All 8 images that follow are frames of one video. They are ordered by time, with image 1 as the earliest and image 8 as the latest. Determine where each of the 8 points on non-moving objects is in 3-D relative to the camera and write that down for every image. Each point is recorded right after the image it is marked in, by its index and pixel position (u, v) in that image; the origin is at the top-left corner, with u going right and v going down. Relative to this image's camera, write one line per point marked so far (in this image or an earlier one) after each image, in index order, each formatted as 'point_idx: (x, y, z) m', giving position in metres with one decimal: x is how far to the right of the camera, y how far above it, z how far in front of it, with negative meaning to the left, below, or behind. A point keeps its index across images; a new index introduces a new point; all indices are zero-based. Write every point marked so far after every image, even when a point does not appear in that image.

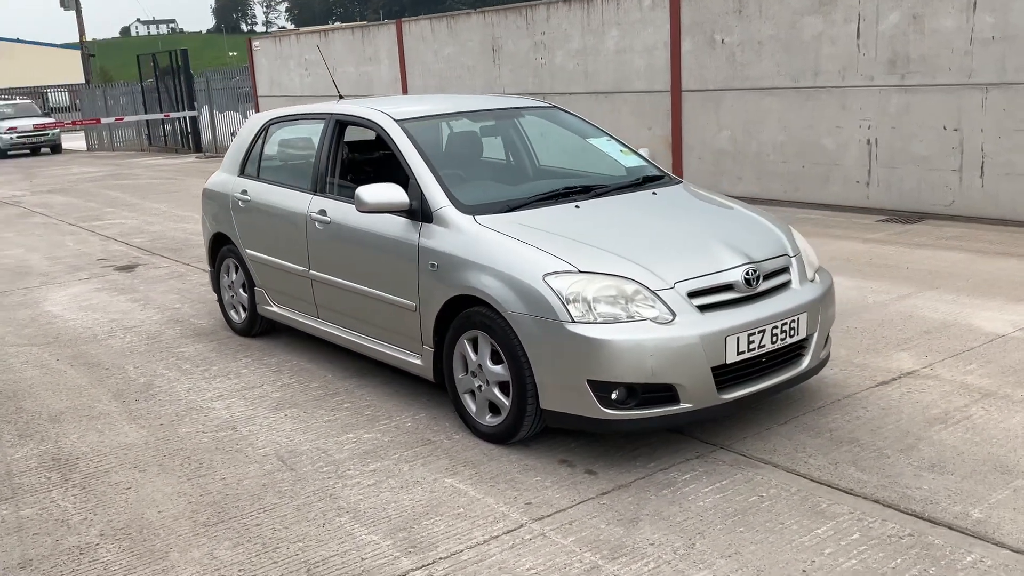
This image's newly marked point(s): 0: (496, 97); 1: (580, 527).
0: (-0.1, +1.0, +5.4) m
1: (+0.2, -0.8, +3.4) m
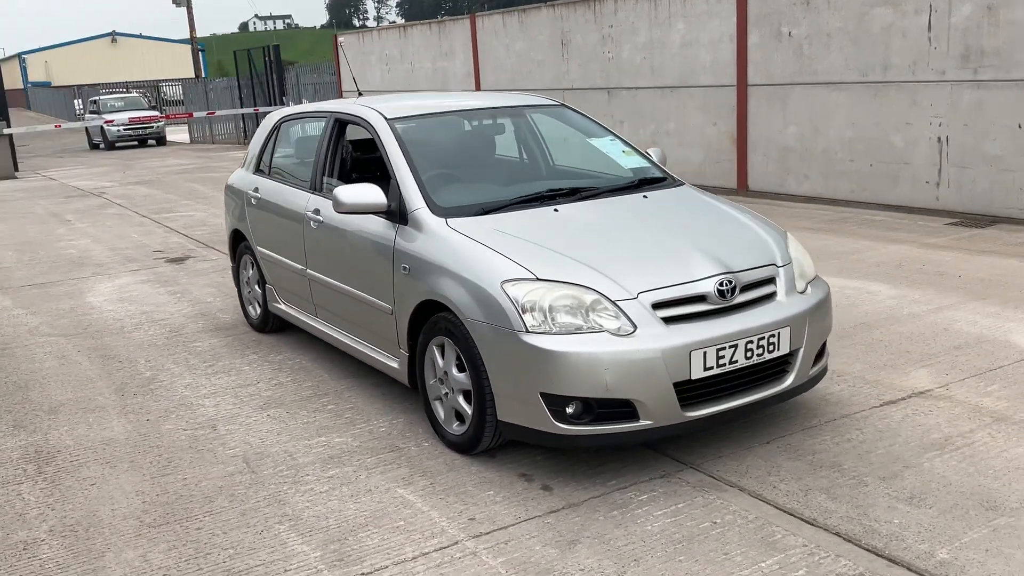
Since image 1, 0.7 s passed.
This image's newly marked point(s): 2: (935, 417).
0: (-0.1, +1.0, +5.3) m
1: (0.0, -0.8, +3.2) m
2: (+1.7, -0.5, +4.2) m
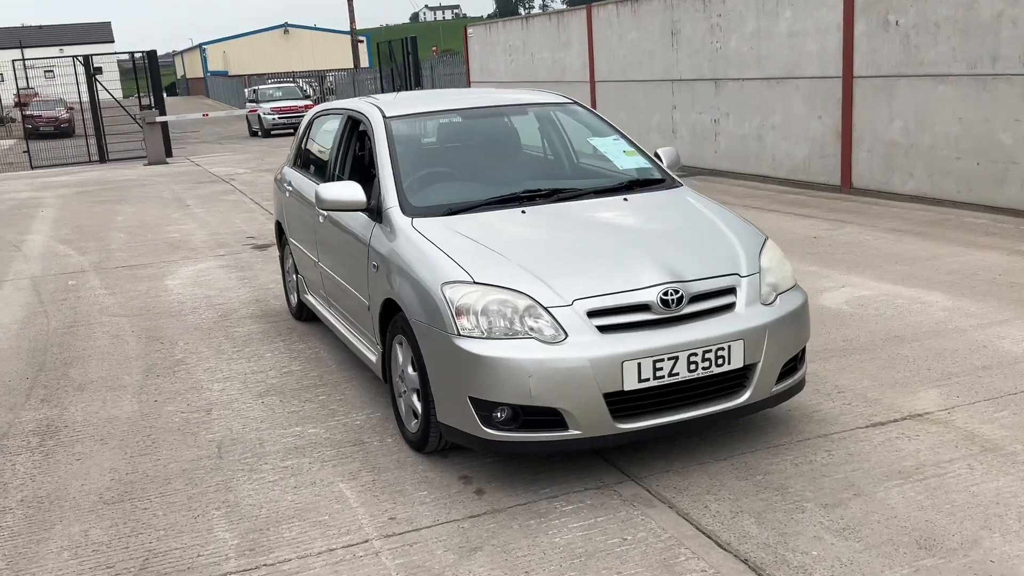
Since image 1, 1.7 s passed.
0: (0.0, +1.0, +5.3) m
1: (-0.3, -0.8, +3.2) m
2: (+1.6, -0.6, +3.9) m
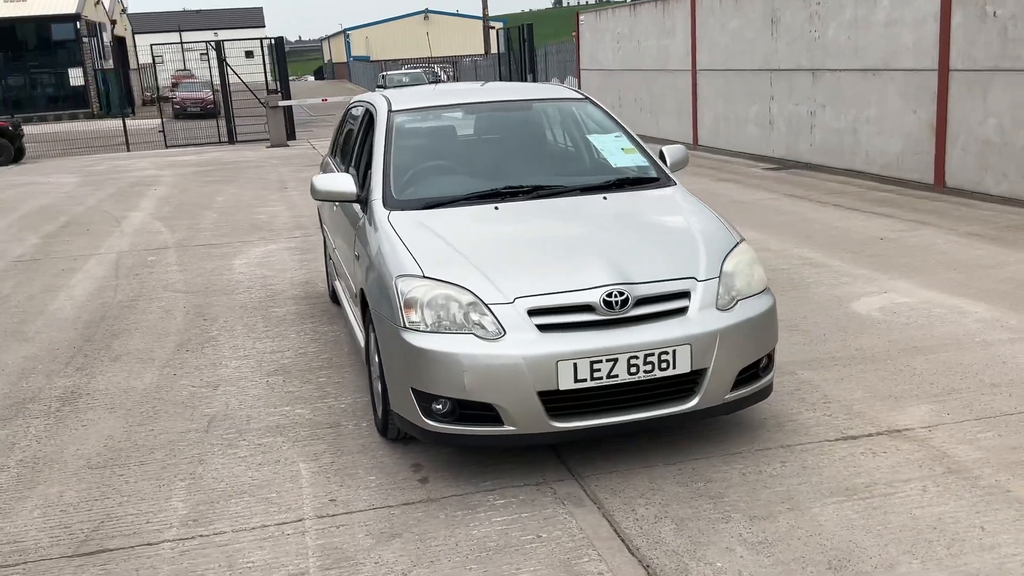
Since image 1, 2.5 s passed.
0: (+0.1, +1.1, +5.3) m
1: (-0.6, -0.8, +3.4) m
2: (+1.4, -0.6, +3.7) m
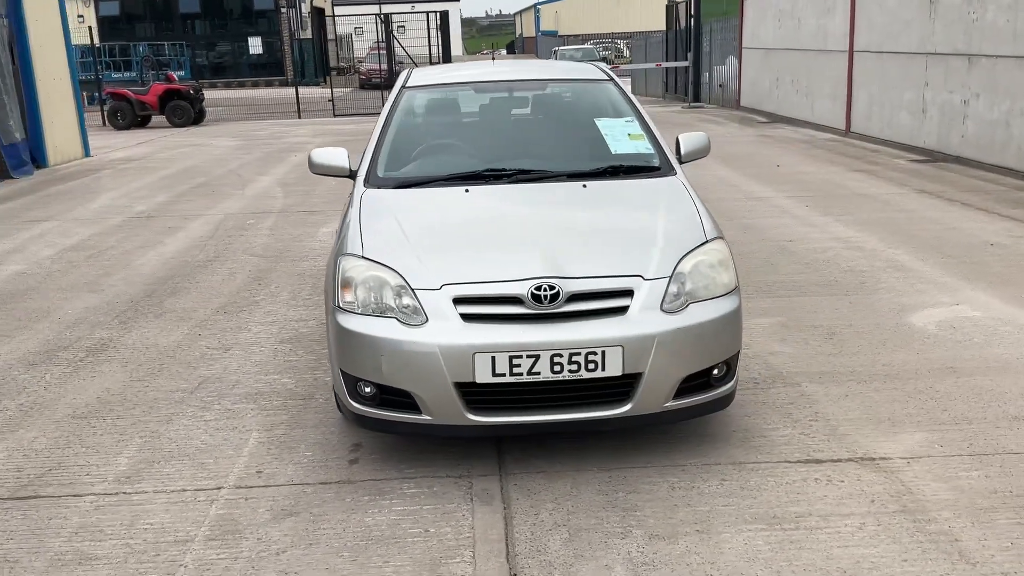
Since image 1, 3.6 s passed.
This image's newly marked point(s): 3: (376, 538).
0: (+0.3, +1.1, +5.1) m
1: (-0.9, -0.7, +3.4) m
2: (+1.1, -0.7, +3.4) m
3: (-0.4, -0.8, +3.1) m
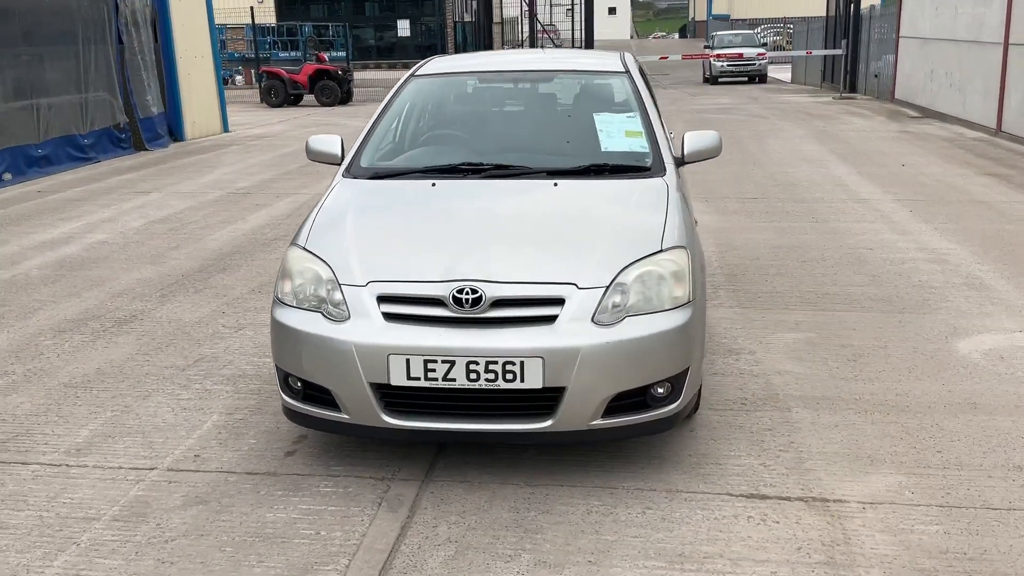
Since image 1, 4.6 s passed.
0: (+0.4, +1.1, +4.9) m
1: (-1.2, -0.7, +3.4) m
2: (+0.8, -0.7, +3.1) m
3: (-0.8, -0.8, +3.1) m
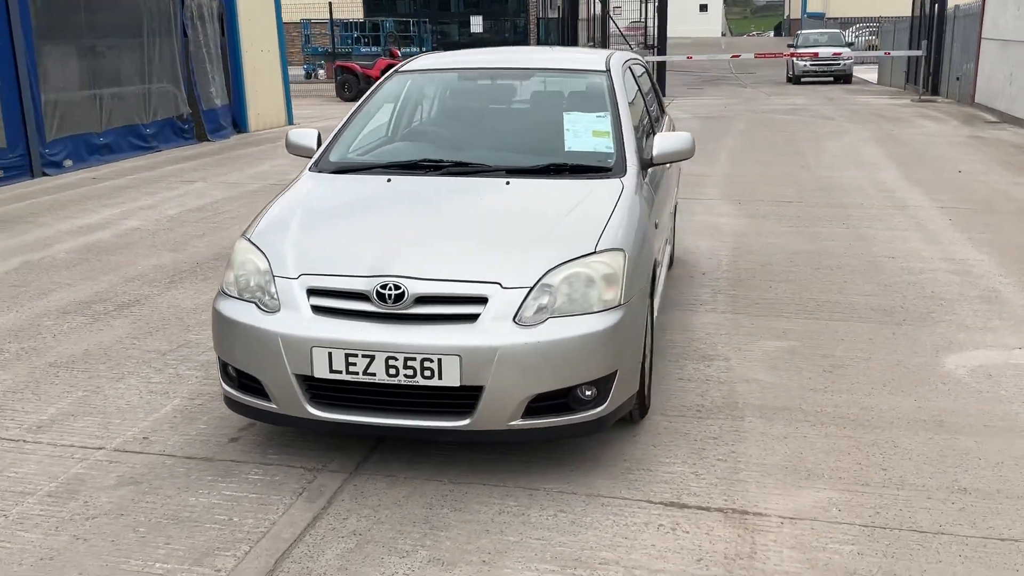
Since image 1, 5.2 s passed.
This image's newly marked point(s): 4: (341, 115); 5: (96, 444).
0: (+0.3, +1.1, +4.9) m
1: (-1.4, -0.6, +3.6) m
2: (+0.5, -0.8, +3.0) m
3: (-1.0, -0.7, +3.2) m
4: (-2.9, +2.9, +16.7) m
5: (-1.6, -0.6, +3.8) m
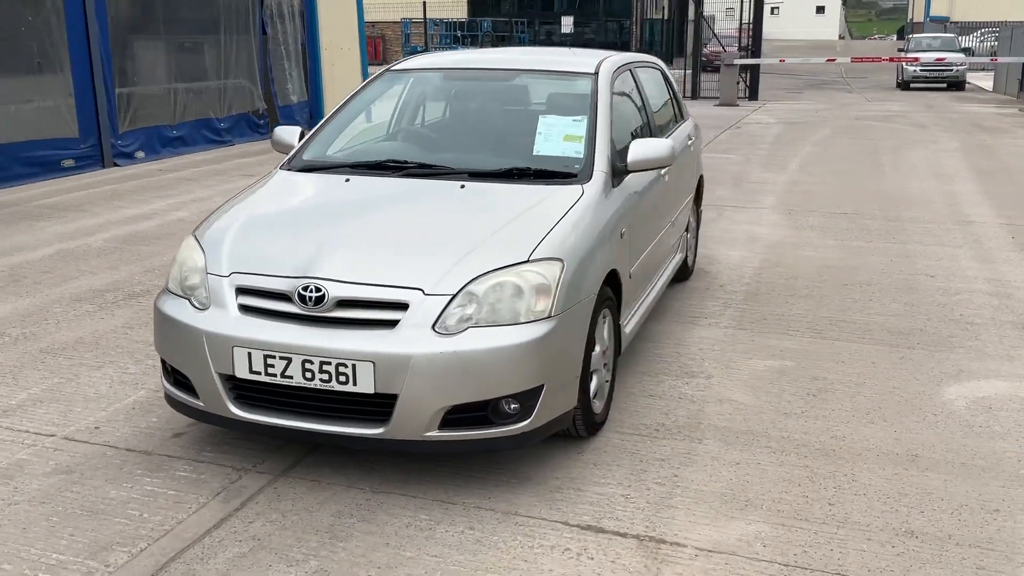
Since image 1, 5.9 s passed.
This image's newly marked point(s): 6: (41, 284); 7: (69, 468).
0: (+0.3, +1.1, +4.7) m
1: (-1.7, -0.6, +3.6) m
2: (+0.2, -0.8, +2.9) m
3: (-1.3, -0.7, +3.2) m
4: (-1.5, +2.9, +16.8) m
5: (-1.8, -0.5, +3.8) m
6: (-2.8, 0.0, +5.9) m
7: (-1.5, -0.6, +3.5) m
